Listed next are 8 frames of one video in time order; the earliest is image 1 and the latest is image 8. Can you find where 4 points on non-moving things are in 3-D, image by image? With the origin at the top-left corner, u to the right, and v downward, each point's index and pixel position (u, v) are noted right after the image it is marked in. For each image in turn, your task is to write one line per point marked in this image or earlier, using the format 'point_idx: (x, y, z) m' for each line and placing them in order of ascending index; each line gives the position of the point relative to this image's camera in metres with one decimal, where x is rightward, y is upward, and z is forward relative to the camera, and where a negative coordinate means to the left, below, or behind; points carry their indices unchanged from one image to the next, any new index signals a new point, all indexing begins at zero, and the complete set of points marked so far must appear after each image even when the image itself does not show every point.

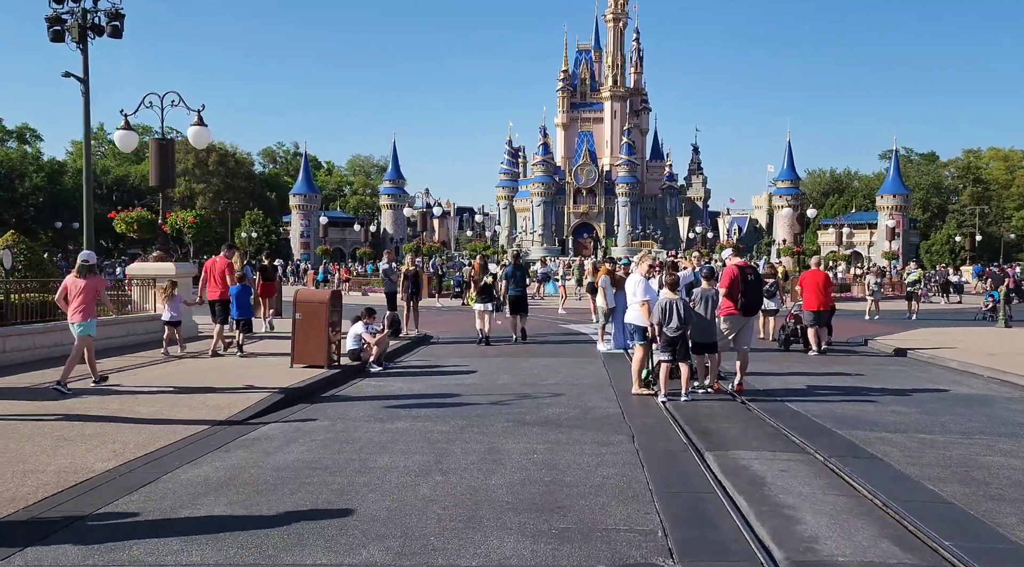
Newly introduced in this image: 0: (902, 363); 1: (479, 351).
0: (+6.5, -1.4, +16.1) m
1: (-0.6, -1.2, +17.0) m
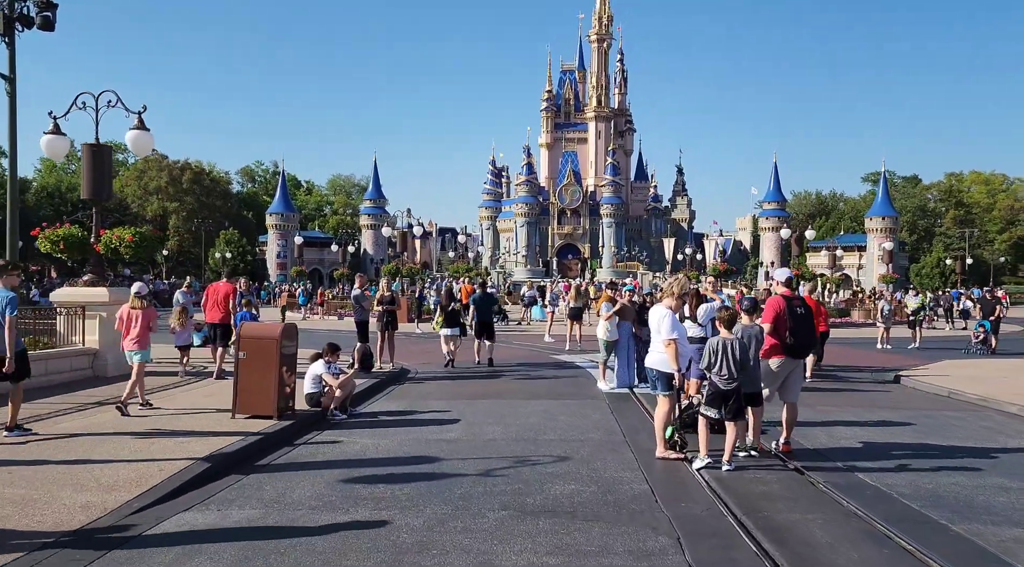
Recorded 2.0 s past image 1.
0: (+6.3, -1.8, +14.0) m
1: (-0.8, -1.7, +14.8) m
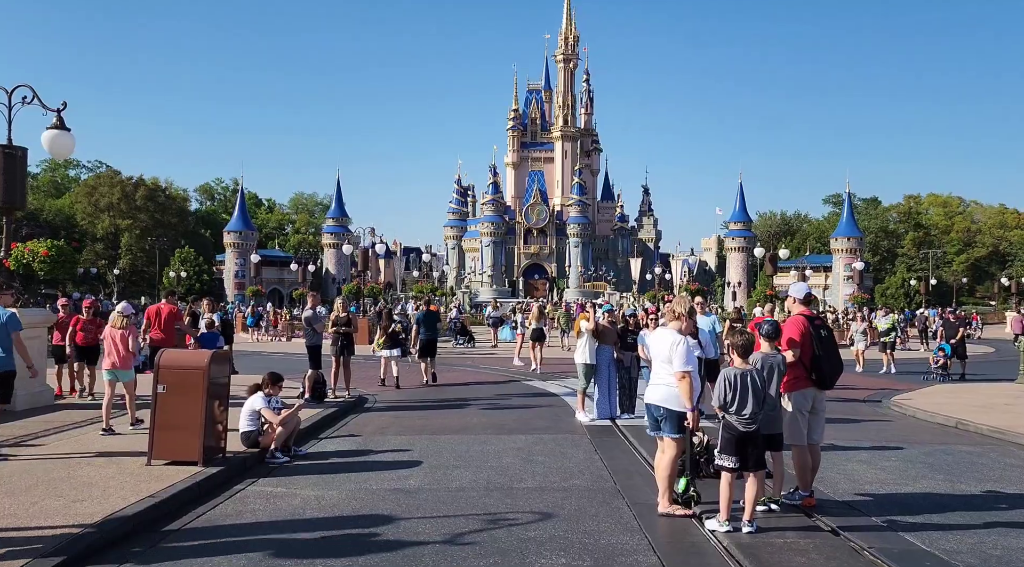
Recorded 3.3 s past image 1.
0: (+5.9, -2.1, +12.7) m
1: (-1.3, -1.9, +13.2) m
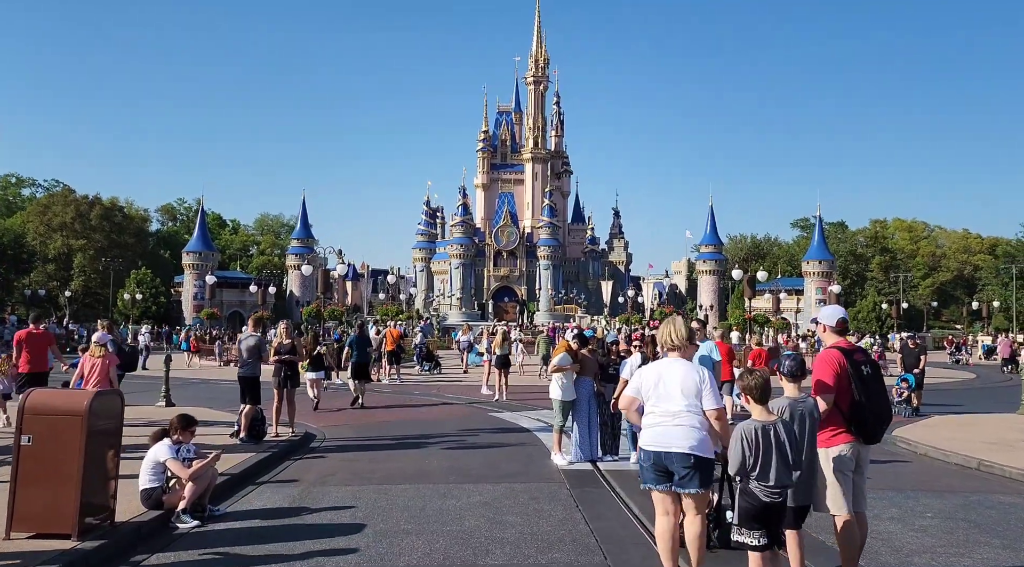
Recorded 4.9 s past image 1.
0: (+5.5, -2.3, +11.0) m
1: (-1.7, -2.2, +11.3) m
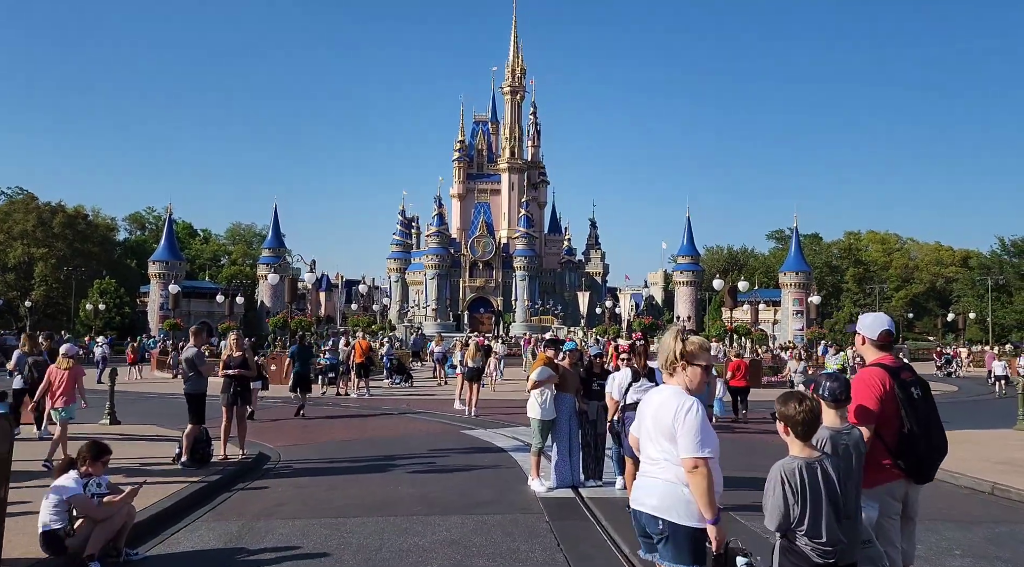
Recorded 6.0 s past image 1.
0: (+5.2, -2.4, +10.0) m
1: (-1.9, -2.3, +10.1) m
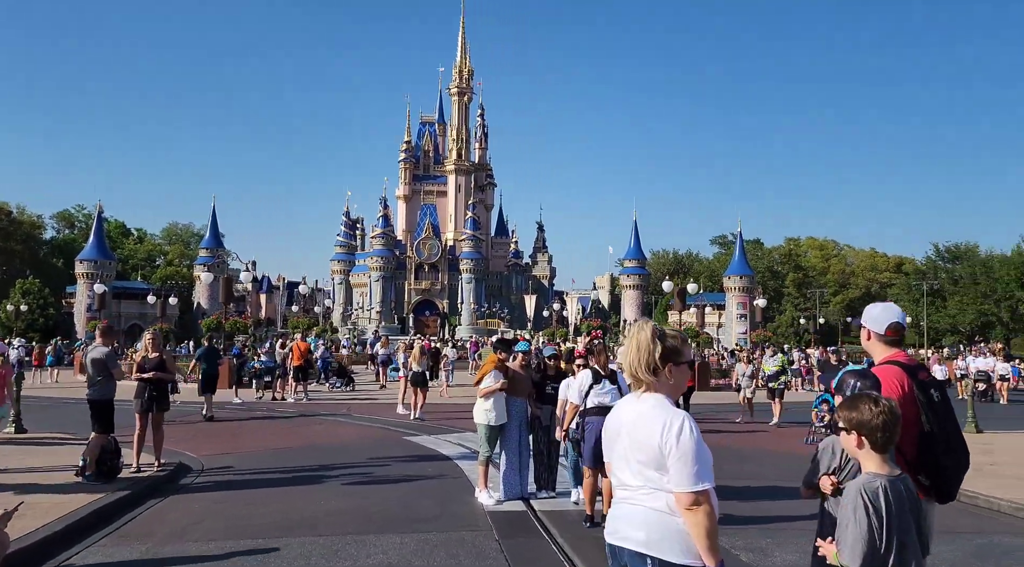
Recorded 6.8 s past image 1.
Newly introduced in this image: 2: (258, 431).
0: (+4.7, -2.4, +9.3) m
1: (-2.5, -2.2, +9.0) m
2: (-4.2, -2.4, +15.9) m
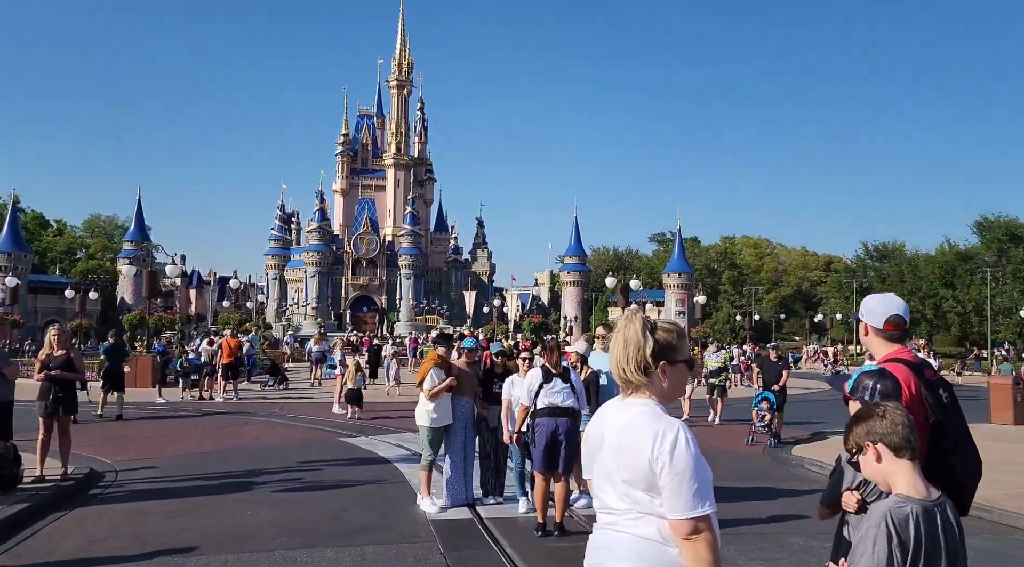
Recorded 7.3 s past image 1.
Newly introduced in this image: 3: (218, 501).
0: (+4.2, -2.3, +8.8) m
1: (-2.9, -2.1, +8.1) m
2: (-5.1, -2.3, +14.8) m
3: (-2.9, -2.1, +9.3) m
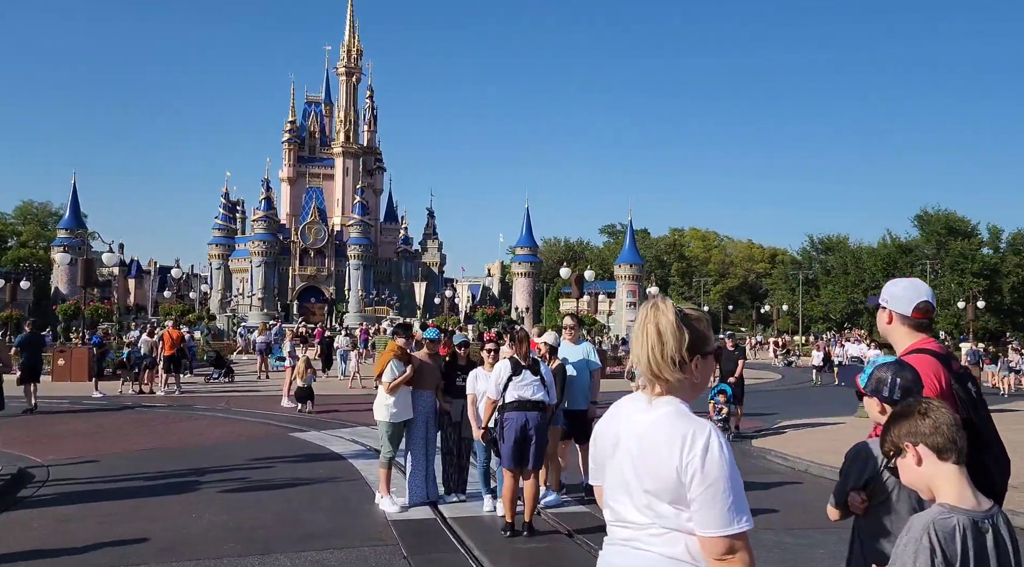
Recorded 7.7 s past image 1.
0: (+3.9, -2.2, +8.5) m
1: (-3.2, -1.9, +7.4) m
2: (-5.7, -2.1, +14.0) m
3: (-3.2, -2.0, +8.7) m
